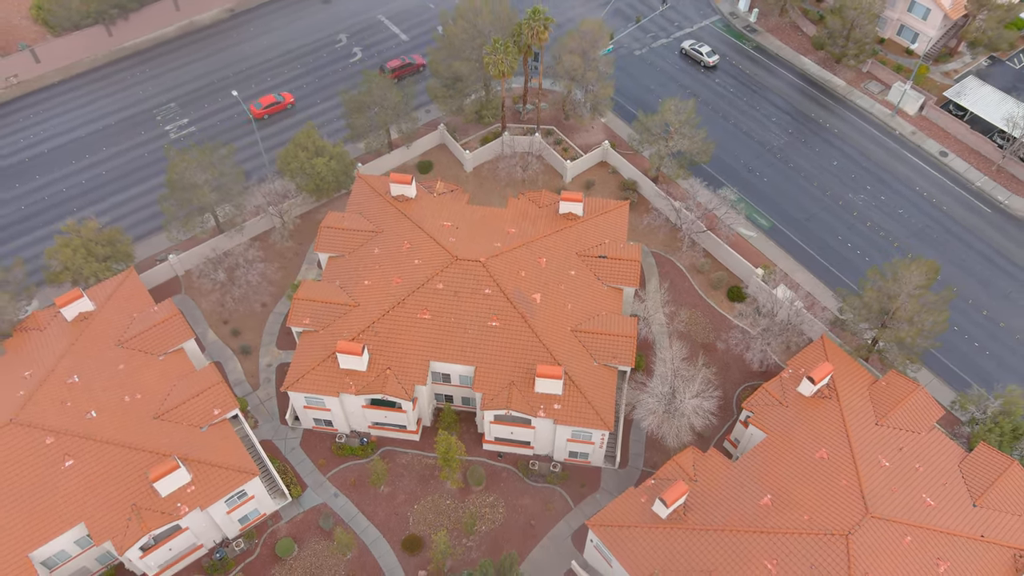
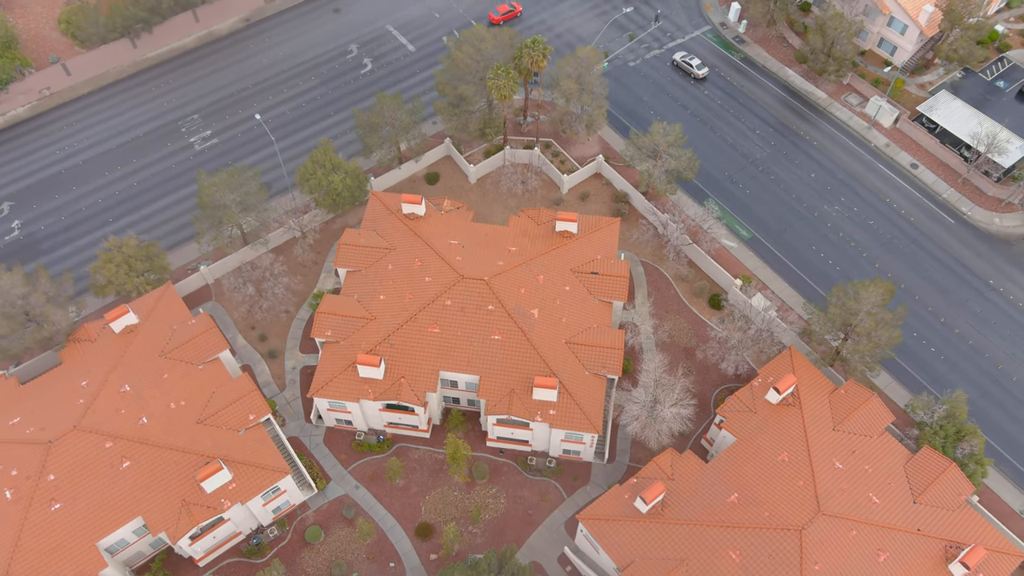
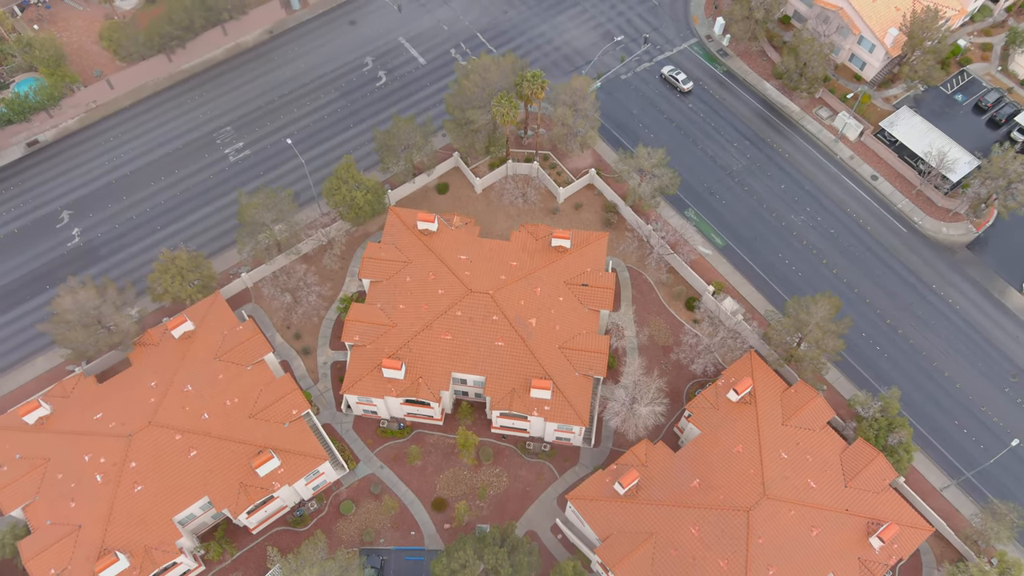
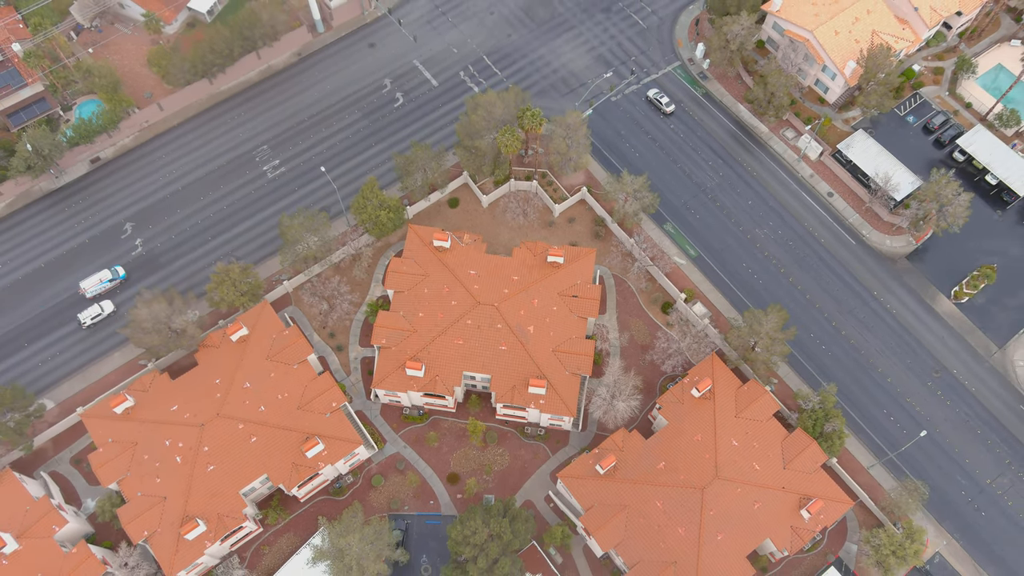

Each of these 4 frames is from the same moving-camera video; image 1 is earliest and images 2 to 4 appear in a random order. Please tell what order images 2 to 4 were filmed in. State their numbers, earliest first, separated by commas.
2, 3, 4
